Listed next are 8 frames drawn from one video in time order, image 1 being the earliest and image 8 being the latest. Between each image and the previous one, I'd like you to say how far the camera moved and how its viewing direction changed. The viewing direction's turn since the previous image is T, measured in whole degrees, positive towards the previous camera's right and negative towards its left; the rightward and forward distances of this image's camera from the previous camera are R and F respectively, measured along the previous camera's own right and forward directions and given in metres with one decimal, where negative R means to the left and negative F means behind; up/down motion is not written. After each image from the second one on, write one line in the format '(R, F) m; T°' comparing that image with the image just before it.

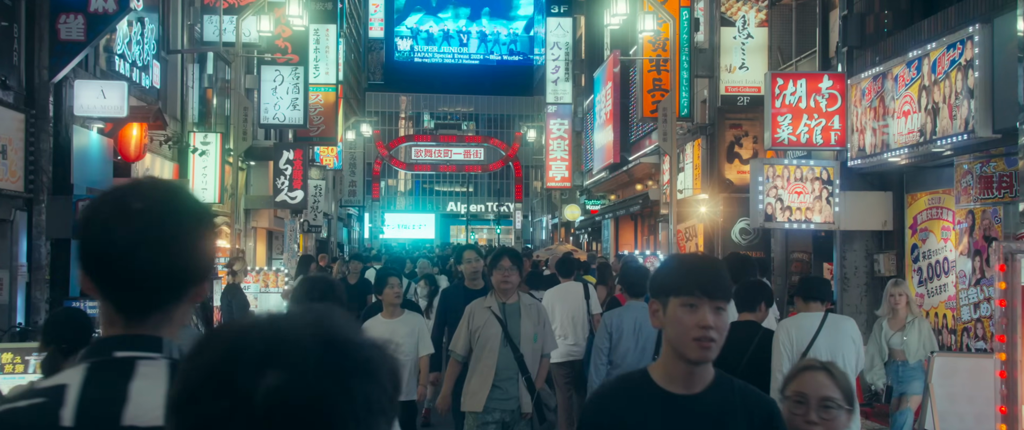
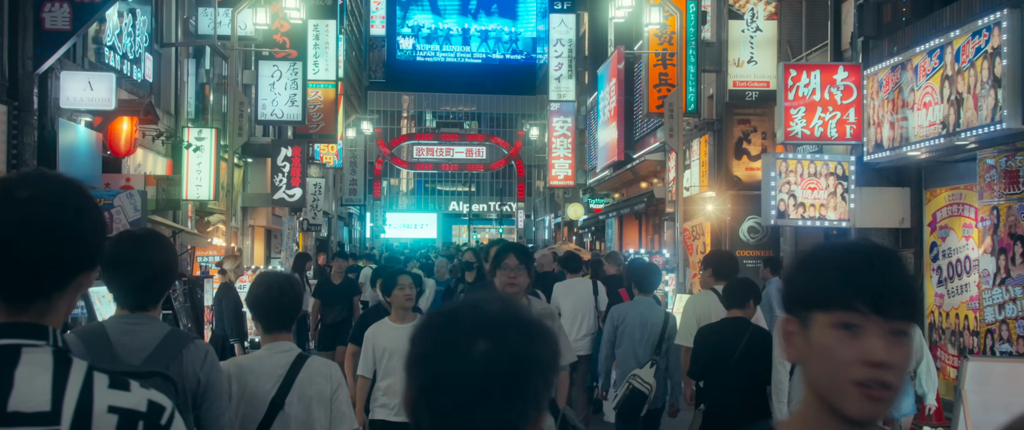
(0.0, +0.4) m; 0°
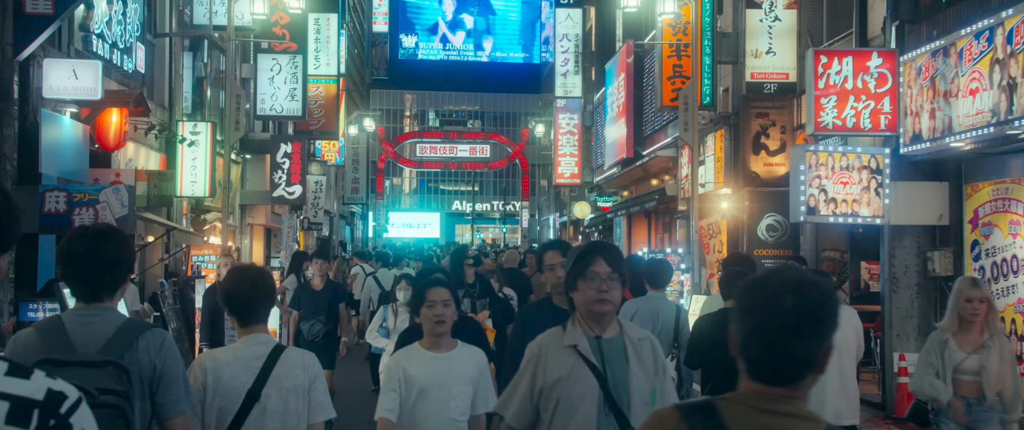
(-0.1, +0.7) m; 0°
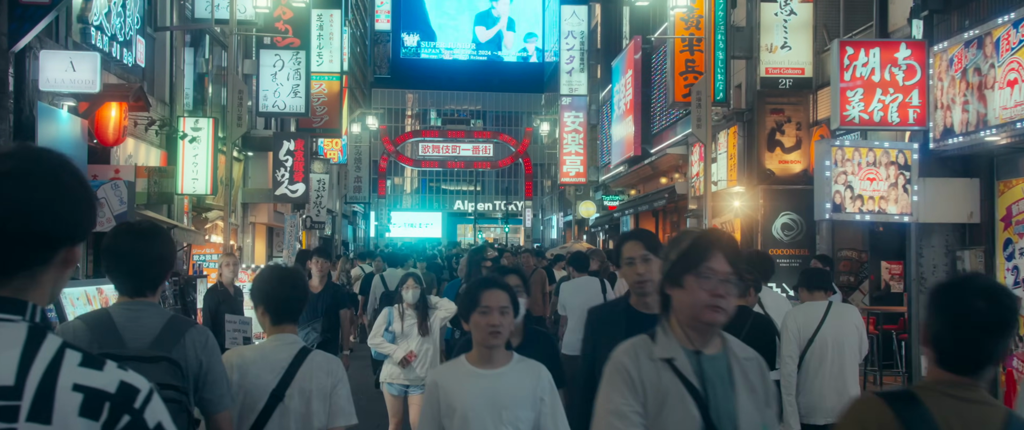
(-0.1, +0.4) m; 0°
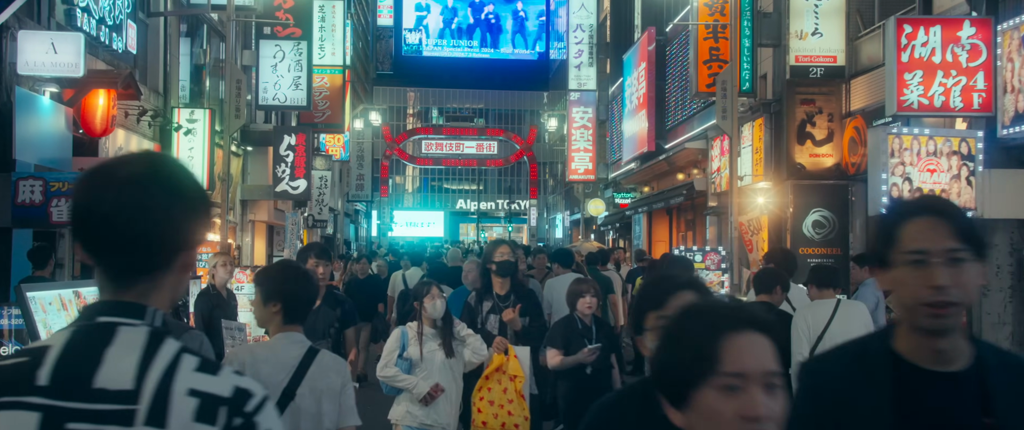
(-0.2, +0.9) m; 0°
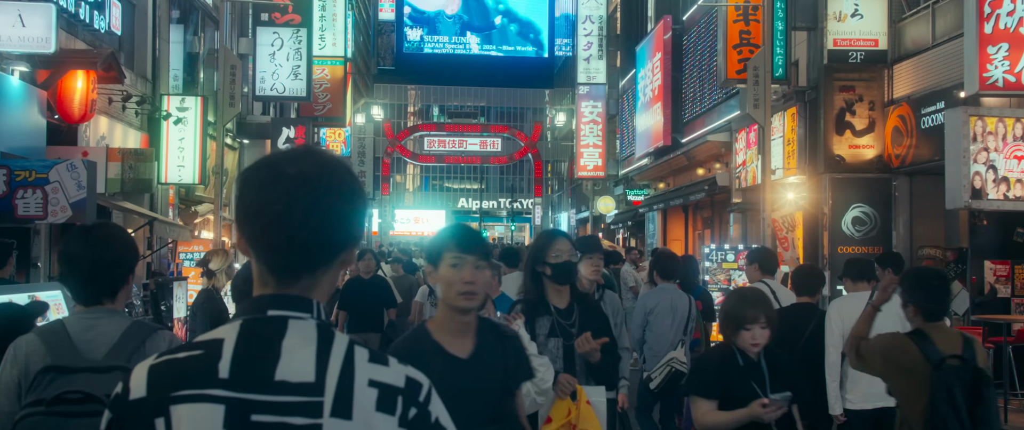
(-0.3, +1.1) m; 0°
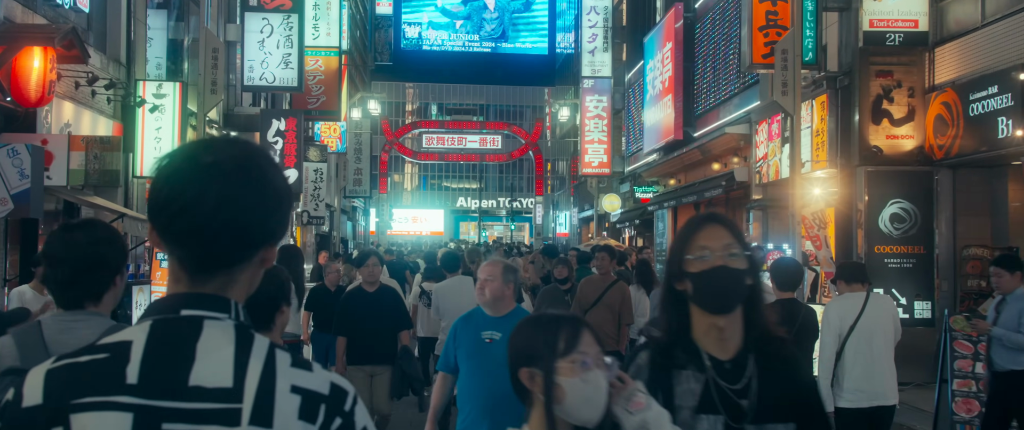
(-0.1, +1.1) m; 0°
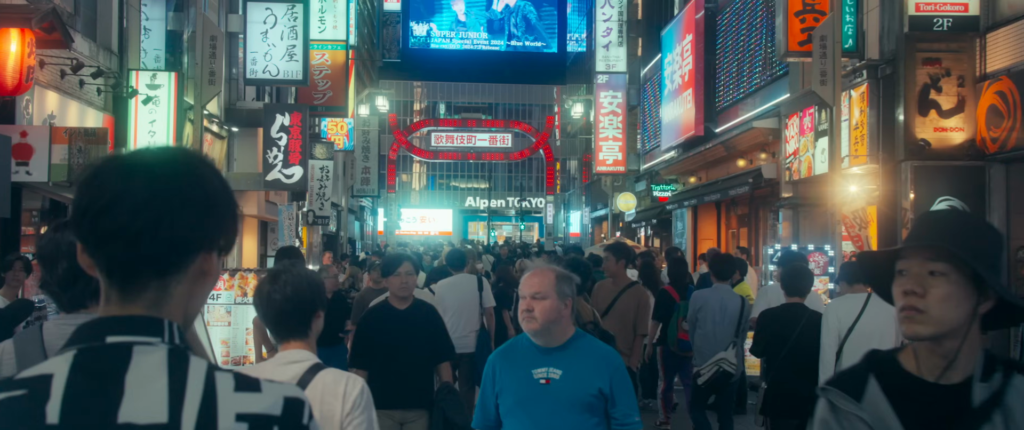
(-0.1, +0.9) m; -1°
